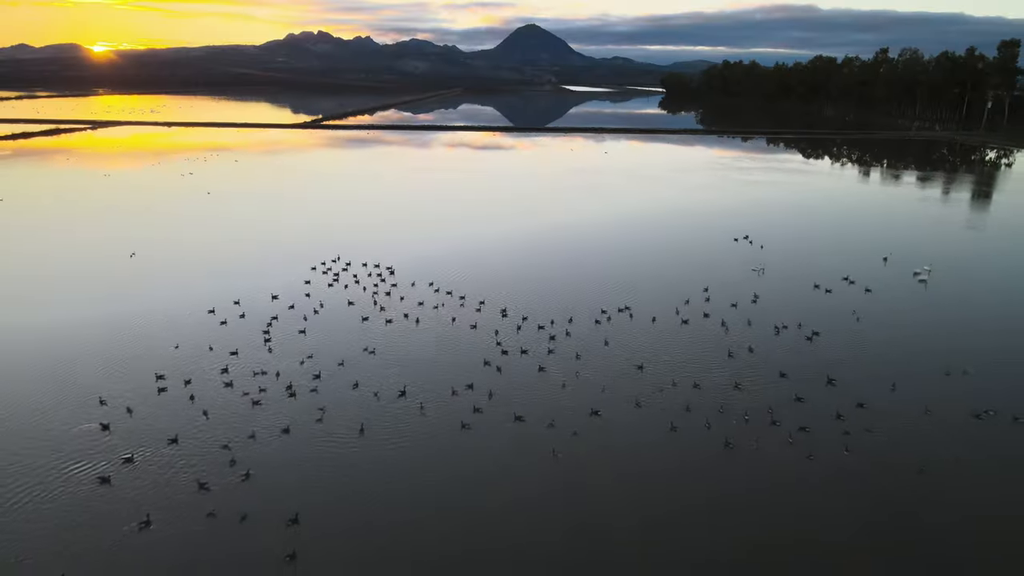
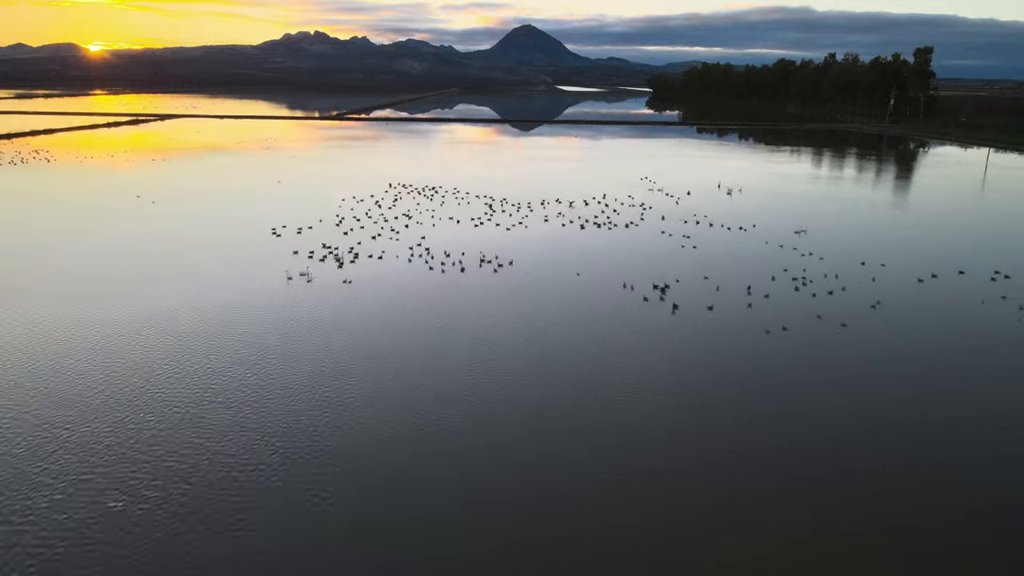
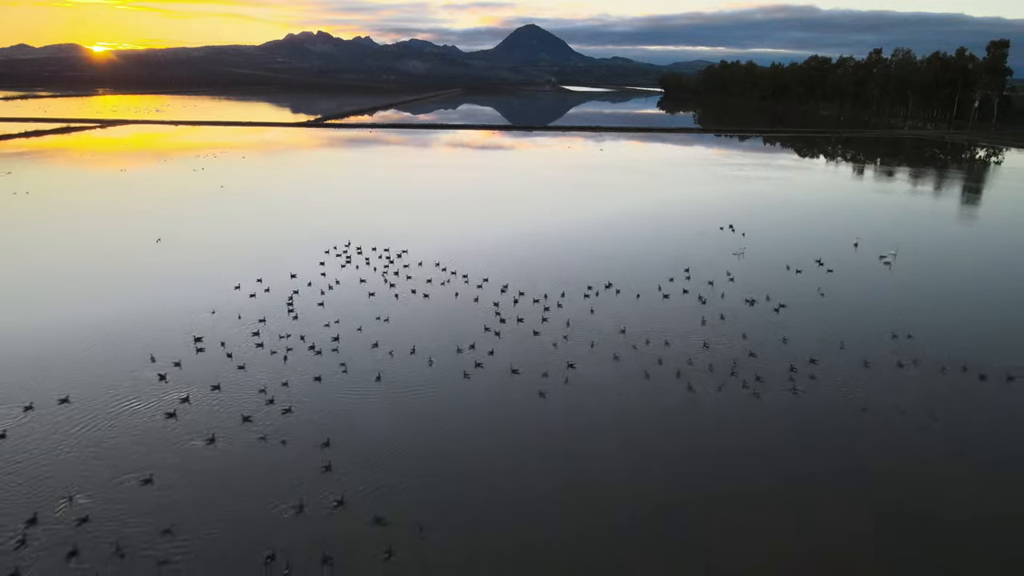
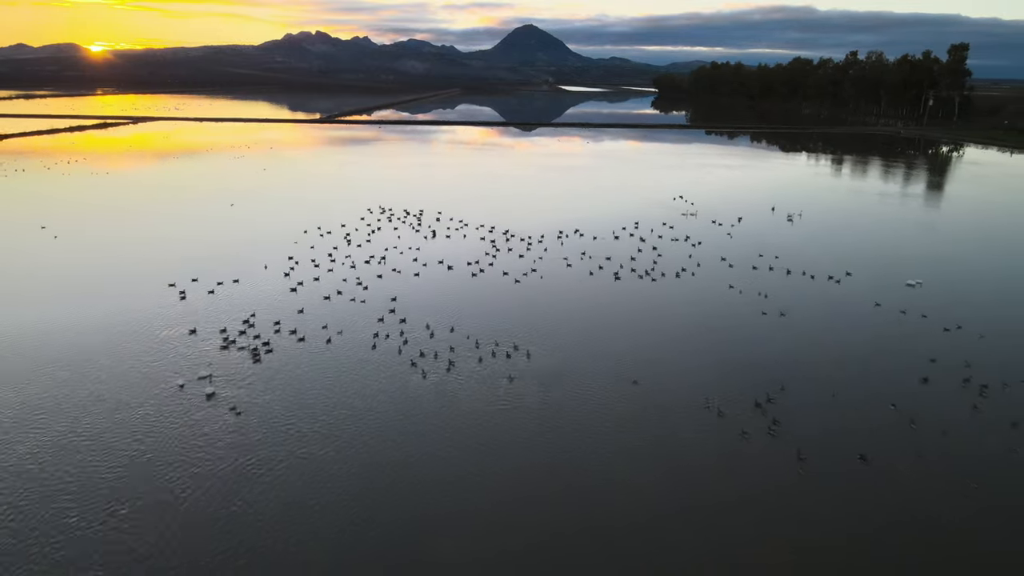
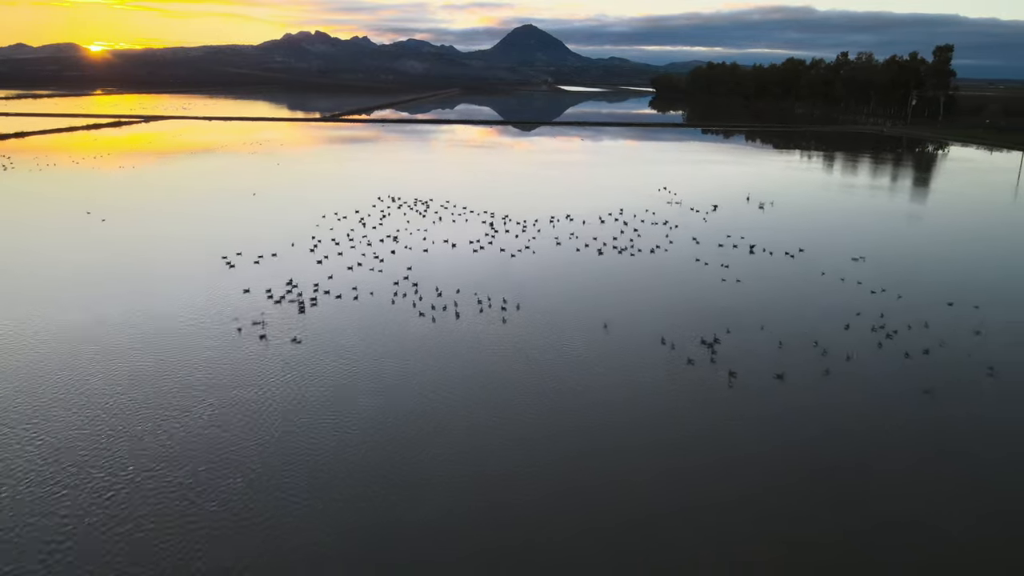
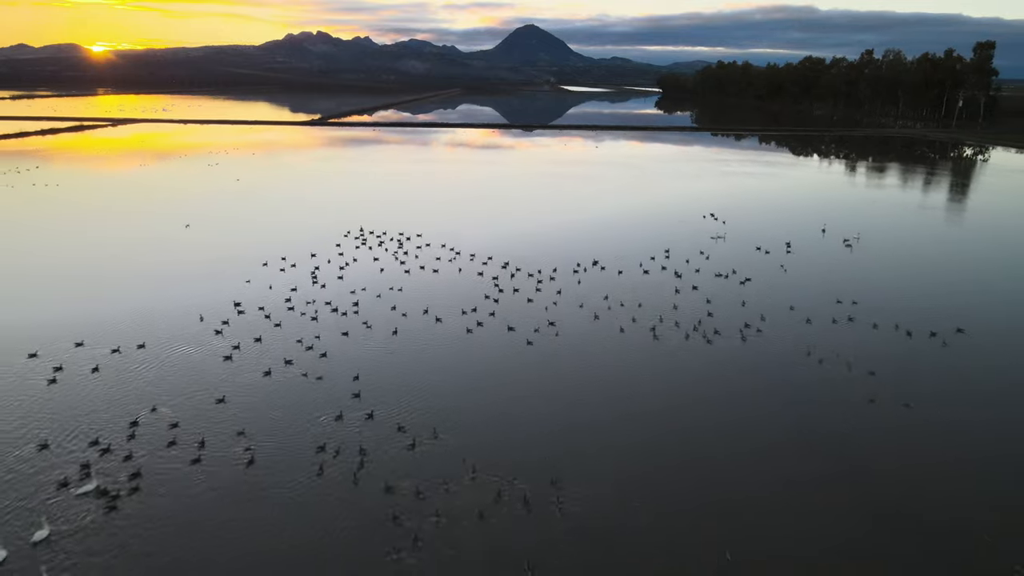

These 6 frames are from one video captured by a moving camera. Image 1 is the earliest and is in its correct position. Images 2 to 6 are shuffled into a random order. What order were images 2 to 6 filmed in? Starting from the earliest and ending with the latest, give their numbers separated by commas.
3, 6, 4, 5, 2
